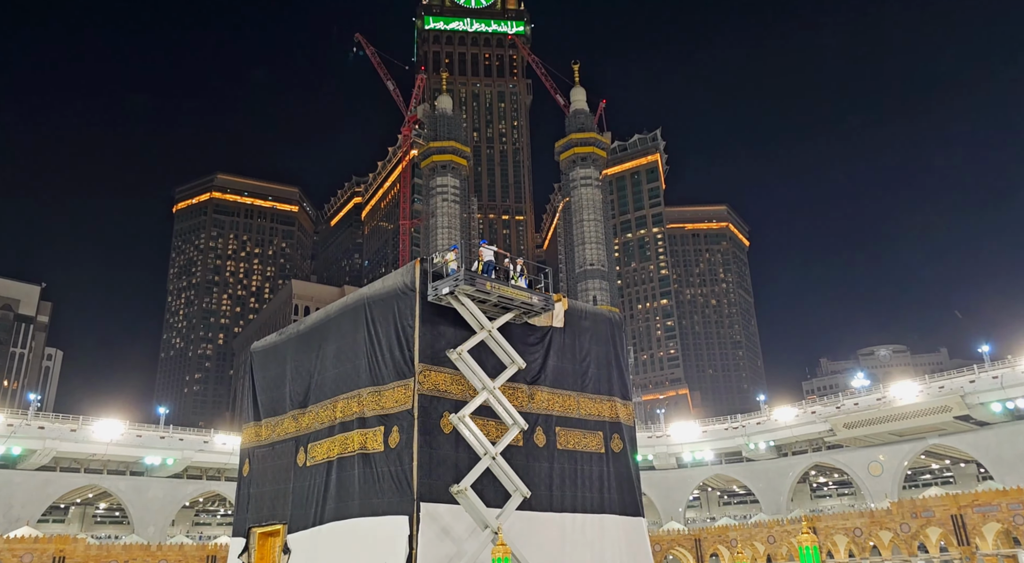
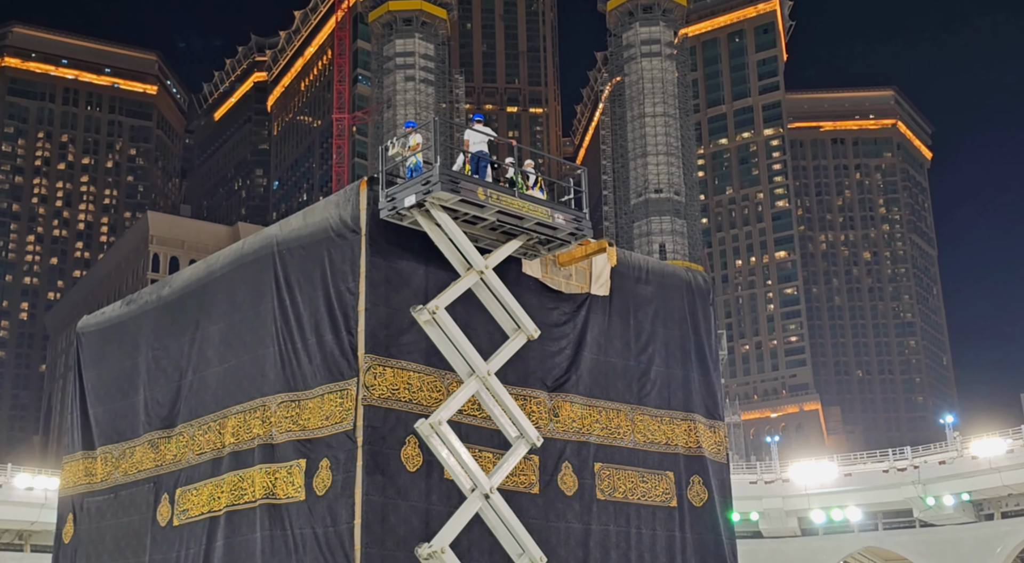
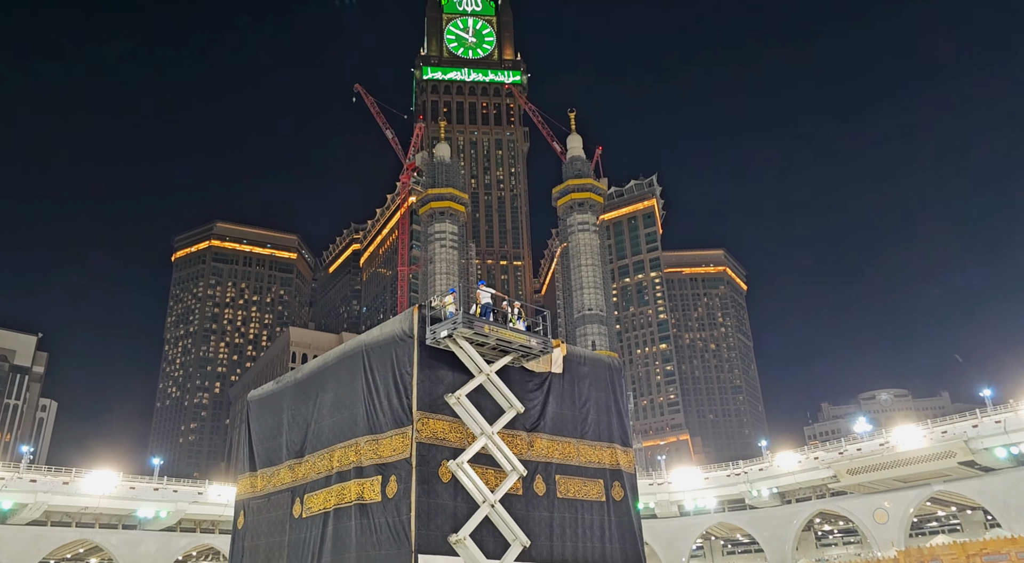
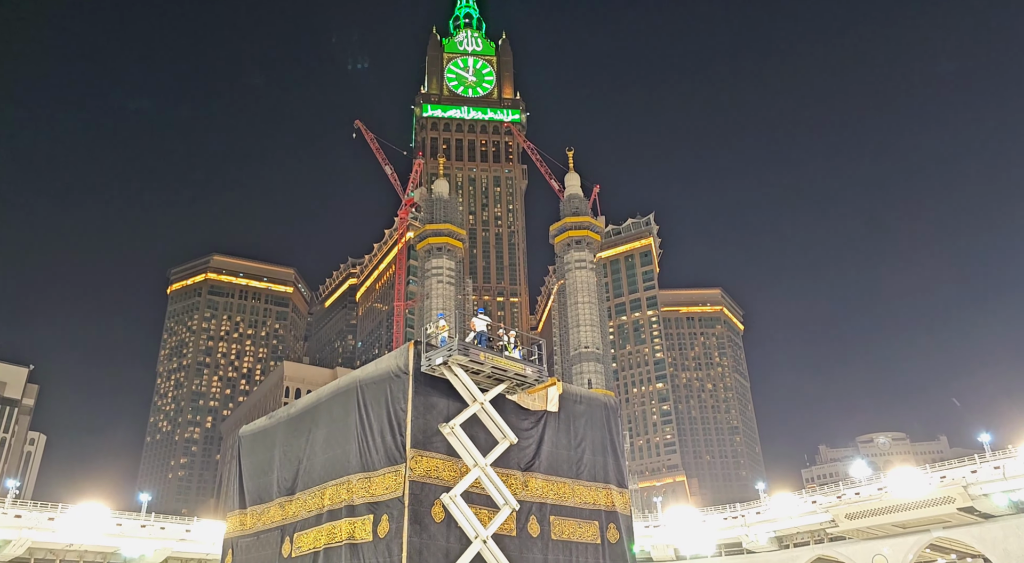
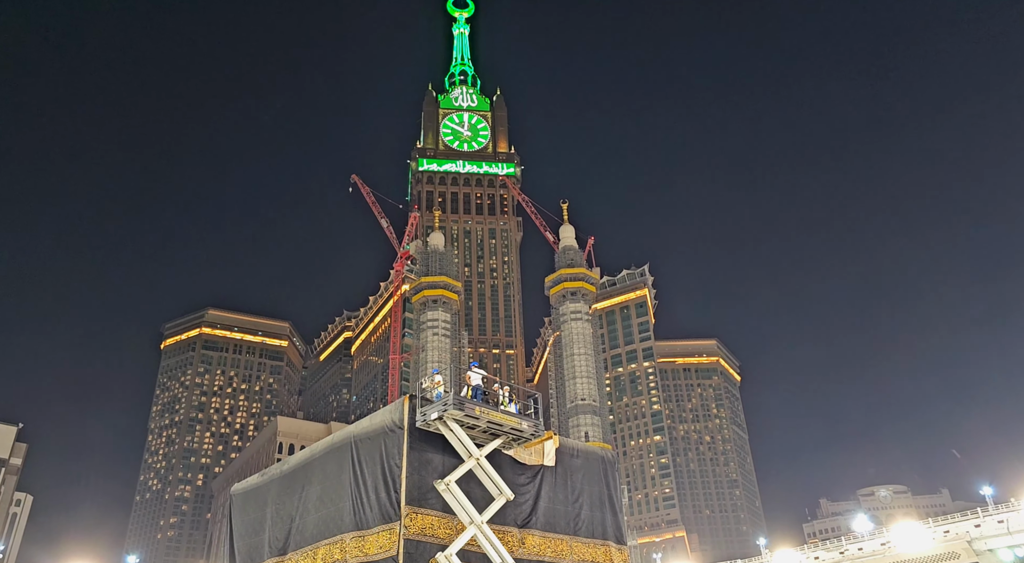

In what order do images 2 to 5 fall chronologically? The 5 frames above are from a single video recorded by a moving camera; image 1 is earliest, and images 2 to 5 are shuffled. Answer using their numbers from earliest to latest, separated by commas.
3, 5, 4, 2
